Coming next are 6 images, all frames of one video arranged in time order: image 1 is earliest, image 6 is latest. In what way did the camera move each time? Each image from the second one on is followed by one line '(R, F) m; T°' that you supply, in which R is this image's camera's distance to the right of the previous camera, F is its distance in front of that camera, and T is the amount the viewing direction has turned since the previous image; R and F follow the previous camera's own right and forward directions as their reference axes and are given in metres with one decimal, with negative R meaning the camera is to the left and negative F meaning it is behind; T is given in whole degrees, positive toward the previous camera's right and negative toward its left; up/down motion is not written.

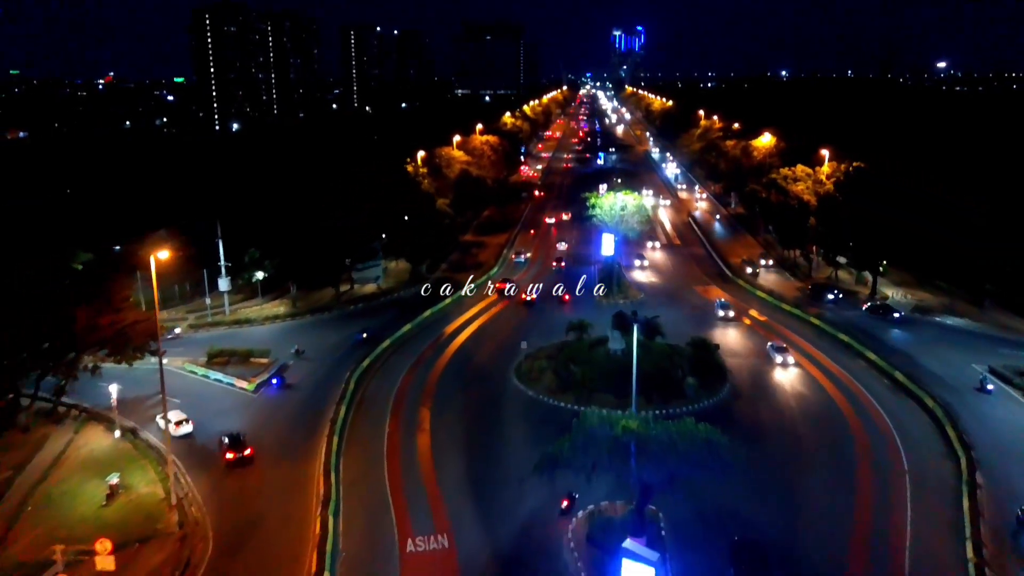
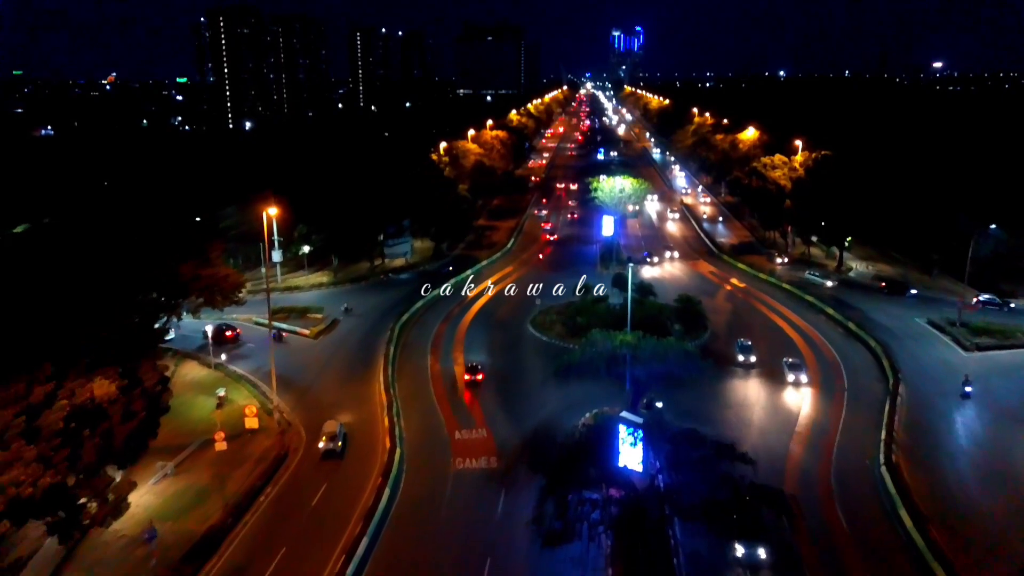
(-0.9, -5.8) m; 0°
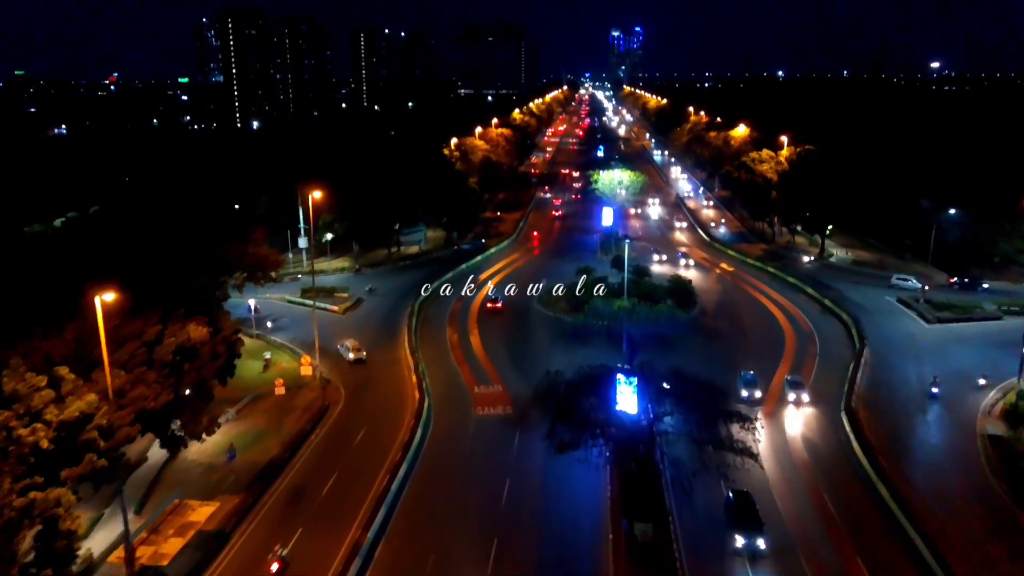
(-0.5, -3.7) m; 0°
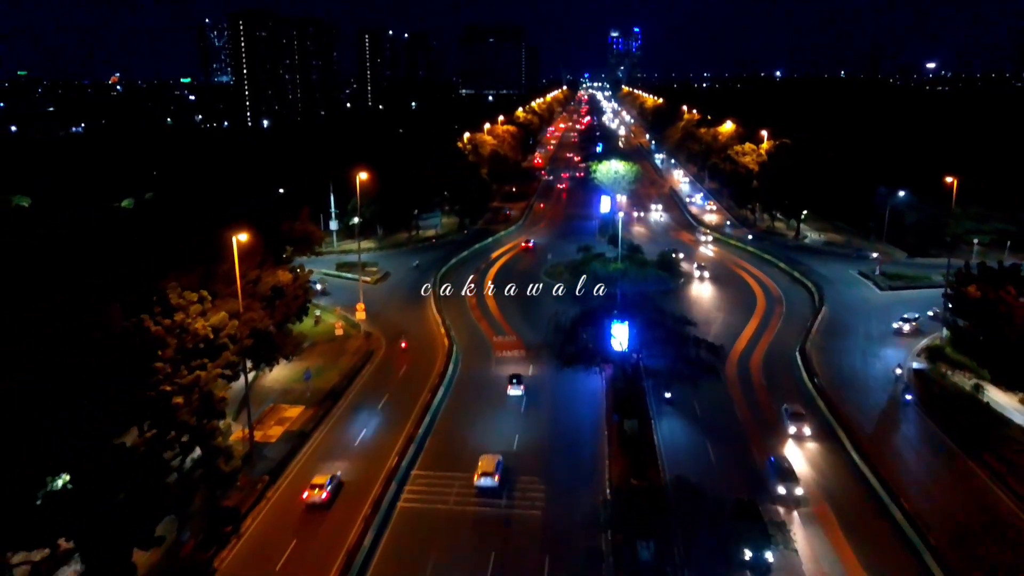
(-0.7, -5.6) m; 0°
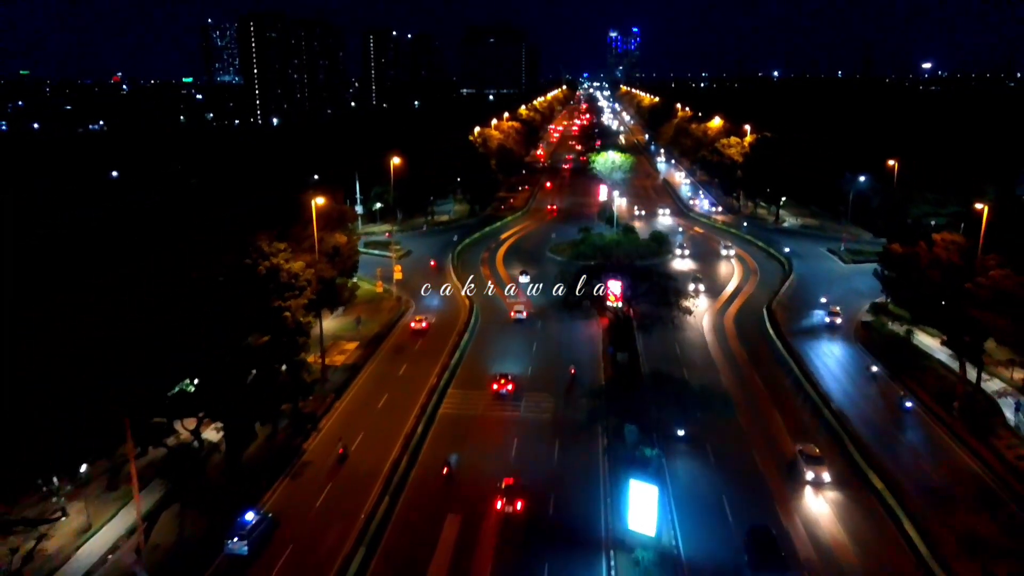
(-0.7, -5.7) m; 0°
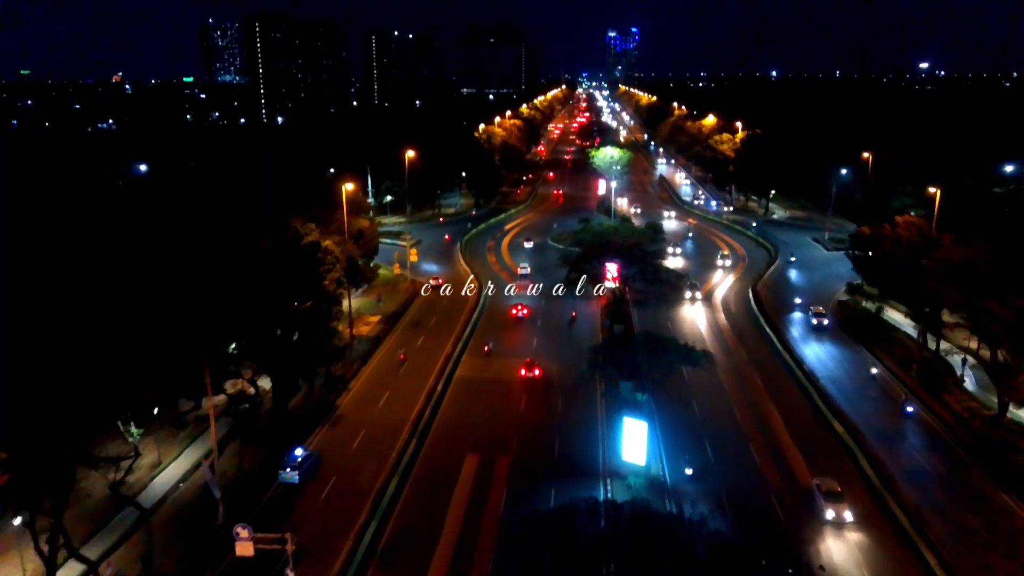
(-0.4, -3.2) m; 0°
